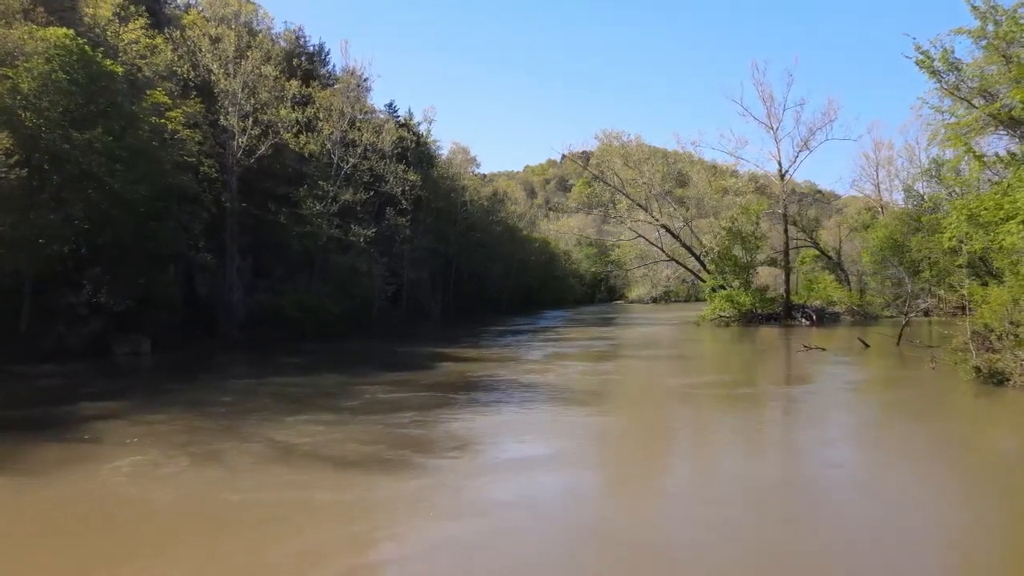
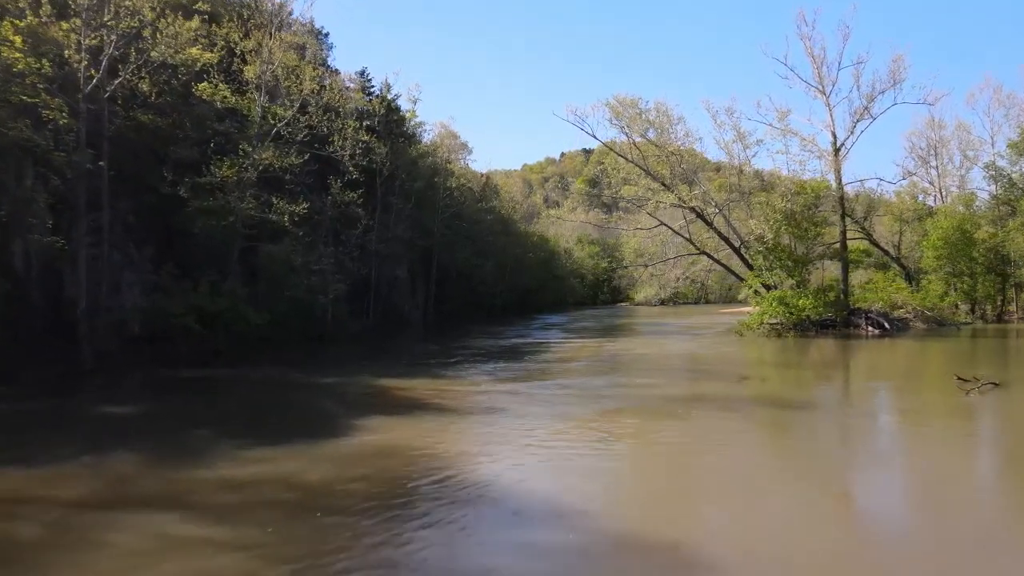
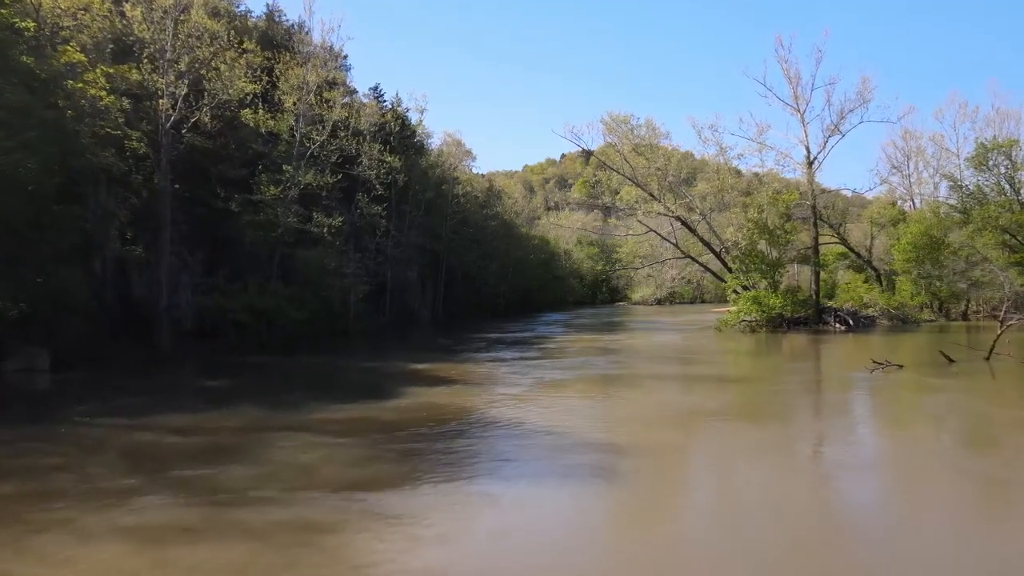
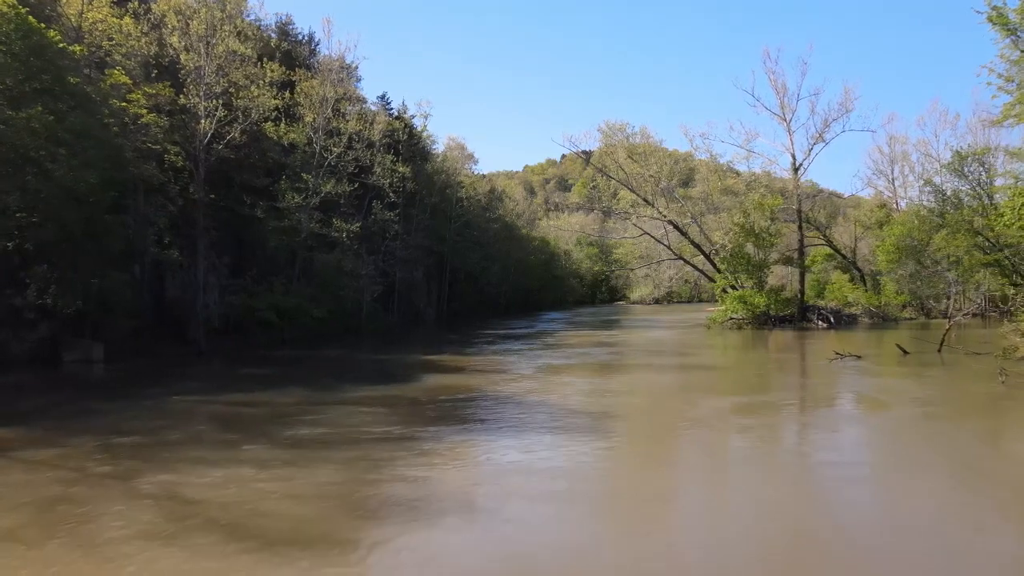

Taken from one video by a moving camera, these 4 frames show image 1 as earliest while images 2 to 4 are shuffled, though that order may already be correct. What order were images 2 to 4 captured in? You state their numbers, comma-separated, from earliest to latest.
4, 3, 2
